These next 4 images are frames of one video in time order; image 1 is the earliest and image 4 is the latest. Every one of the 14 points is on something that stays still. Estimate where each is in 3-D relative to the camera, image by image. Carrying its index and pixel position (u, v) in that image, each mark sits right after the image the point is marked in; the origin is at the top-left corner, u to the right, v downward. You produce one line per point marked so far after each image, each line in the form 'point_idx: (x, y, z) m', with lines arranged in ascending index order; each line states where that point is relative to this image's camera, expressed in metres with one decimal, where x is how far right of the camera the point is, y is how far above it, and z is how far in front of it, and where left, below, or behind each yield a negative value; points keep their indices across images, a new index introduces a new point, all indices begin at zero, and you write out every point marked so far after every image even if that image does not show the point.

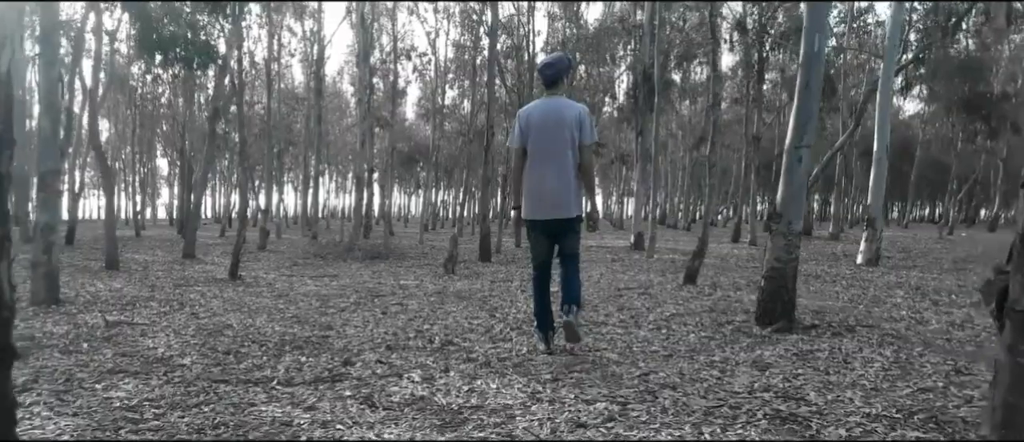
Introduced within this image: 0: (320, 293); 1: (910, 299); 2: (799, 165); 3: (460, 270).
0: (-2.5, -0.9, +10.1) m
1: (+4.6, -0.9, +9.0) m
2: (+2.3, +0.4, +6.2) m
3: (-0.9, -0.8, +13.1) m
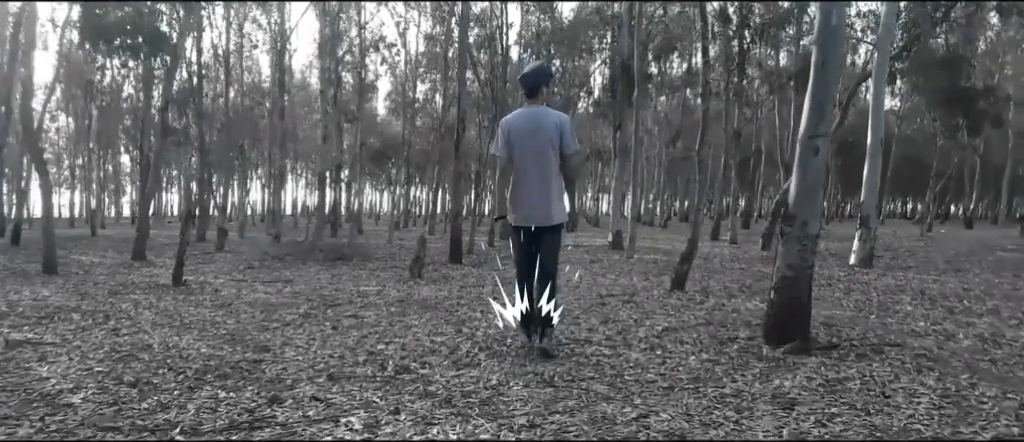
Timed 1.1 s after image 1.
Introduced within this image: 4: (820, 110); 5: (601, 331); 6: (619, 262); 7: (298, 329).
0: (-2.8, -0.9, +9.1) m
1: (+4.3, -0.9, +8.2) m
2: (+2.1, +0.4, +5.3) m
3: (-1.3, -0.8, +12.1) m
4: (+2.1, +0.7, +5.2) m
5: (+0.7, -0.9, +6.3) m
6: (+1.9, -0.8, +14.2) m
7: (-1.9, -1.0, +6.9) m
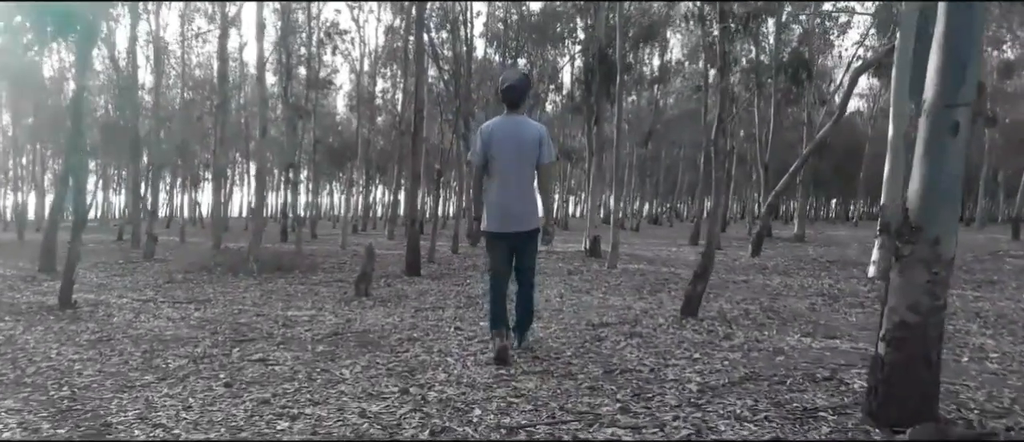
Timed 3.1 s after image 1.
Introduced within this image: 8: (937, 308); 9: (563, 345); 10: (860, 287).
0: (-3.1, -1.0, +7.0) m
1: (+4.0, -1.0, +6.4) m
2: (+1.9, +0.4, +3.4) m
3: (-1.7, -0.9, +10.1) m
4: (+1.9, +0.7, +3.4) m
5: (+0.5, -1.0, +4.4) m
6: (+1.4, -0.8, +12.3) m
7: (-2.1, -1.0, +4.9) m
8: (+1.9, -0.4, +3.4) m
9: (+0.4, -0.9, +5.9) m
10: (+4.7, -0.9, +10.4) m
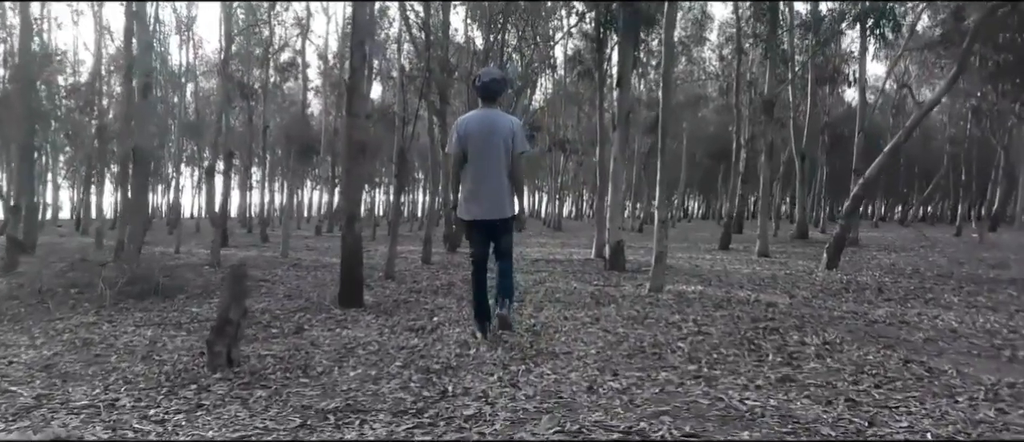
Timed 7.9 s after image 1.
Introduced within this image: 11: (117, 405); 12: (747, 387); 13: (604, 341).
0: (-3.1, -1.0, +2.2) m
1: (+4.1, -1.0, +1.8) m
2: (+2.1, +0.4, -1.2) m
3: (-1.7, -0.9, +5.4) m
4: (+2.1, +0.7, -1.2) m
5: (+0.7, -1.0, -0.3) m
6: (+1.4, -0.8, +7.7) m
7: (-2.0, -1.0, +0.2) m
8: (+2.0, -0.4, -1.2) m
9: (+0.5, -0.9, +1.3) m
10: (+4.7, -0.9, +5.9) m
11: (-2.1, -1.0, +4.2) m
12: (+1.2, -0.9, +4.1) m
13: (+0.7, -0.9, +5.6) m
